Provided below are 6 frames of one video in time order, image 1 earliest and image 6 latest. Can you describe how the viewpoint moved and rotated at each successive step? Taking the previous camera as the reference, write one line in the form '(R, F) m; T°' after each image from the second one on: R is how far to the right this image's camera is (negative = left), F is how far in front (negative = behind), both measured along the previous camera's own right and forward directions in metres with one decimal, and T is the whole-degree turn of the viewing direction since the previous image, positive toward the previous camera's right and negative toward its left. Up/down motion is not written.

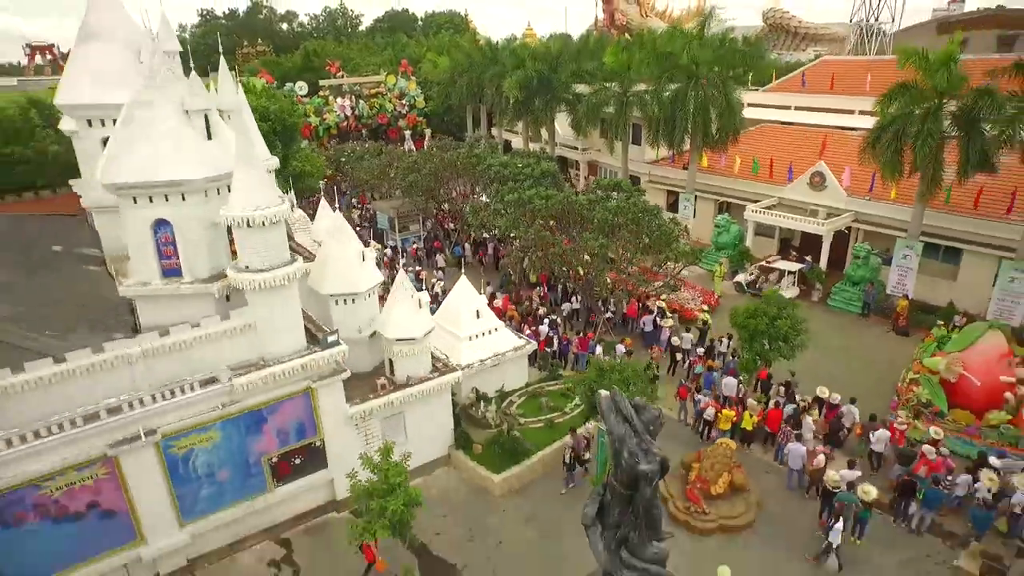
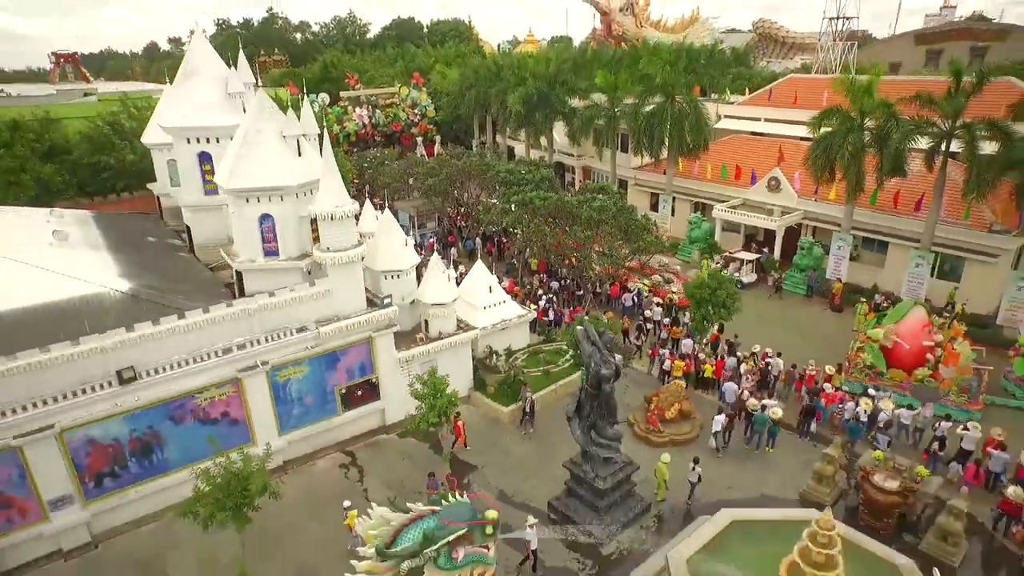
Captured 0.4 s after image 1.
(-0.1, -4.1) m; 0°
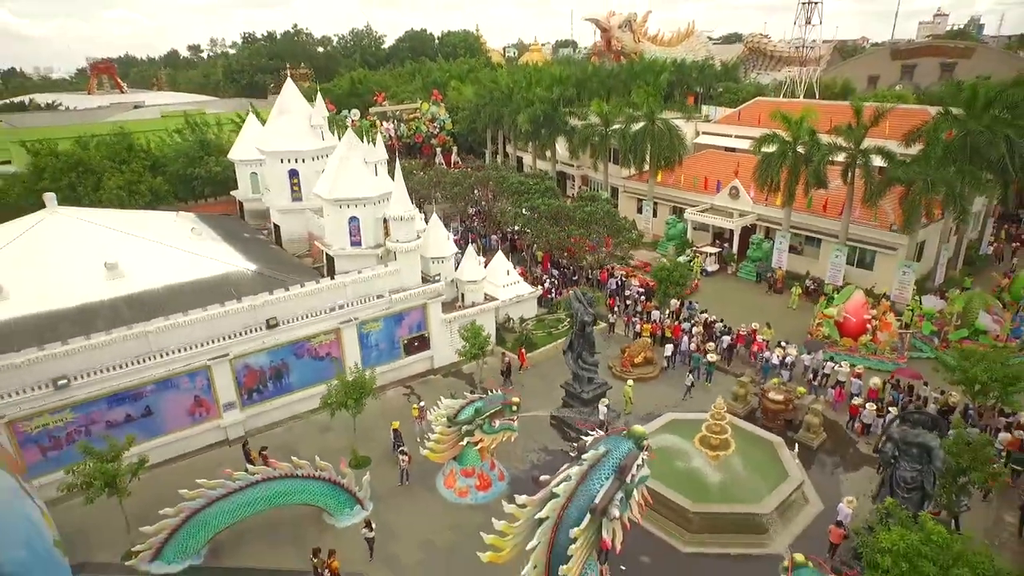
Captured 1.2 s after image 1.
(-0.3, -6.3) m; 0°
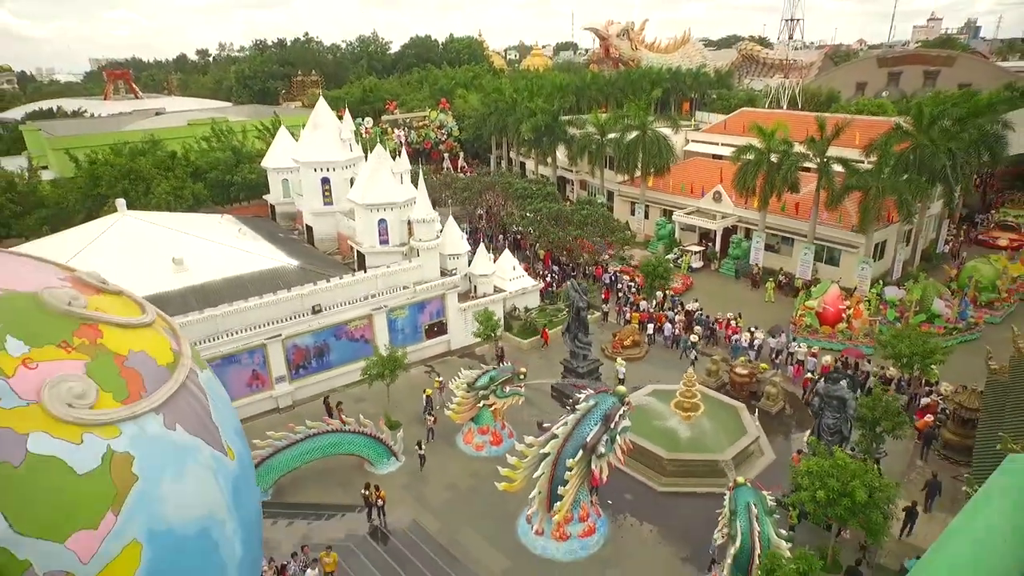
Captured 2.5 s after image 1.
(-0.2, -3.4) m; 0°
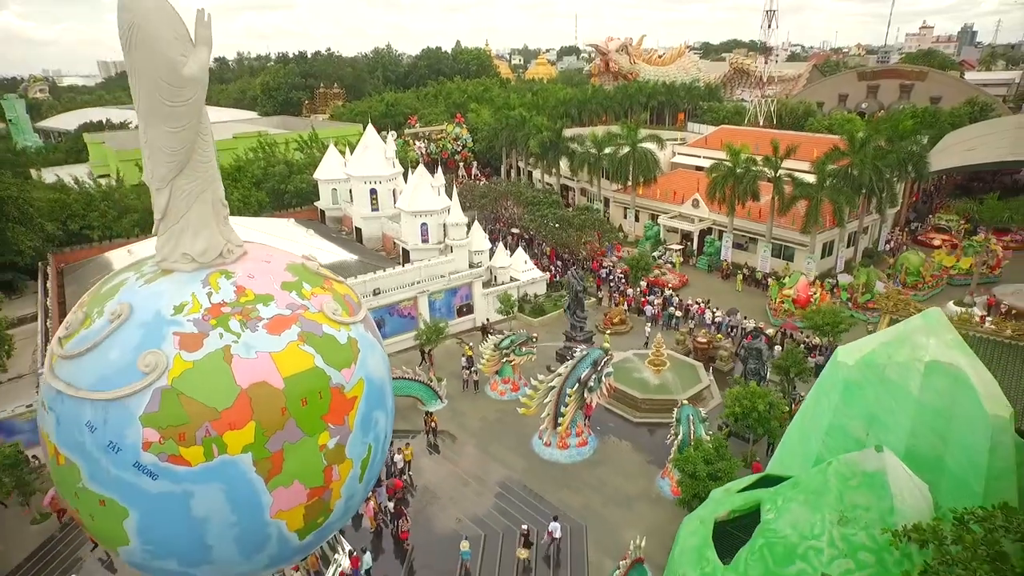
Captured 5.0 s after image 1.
(-0.5, -6.7) m; 0°
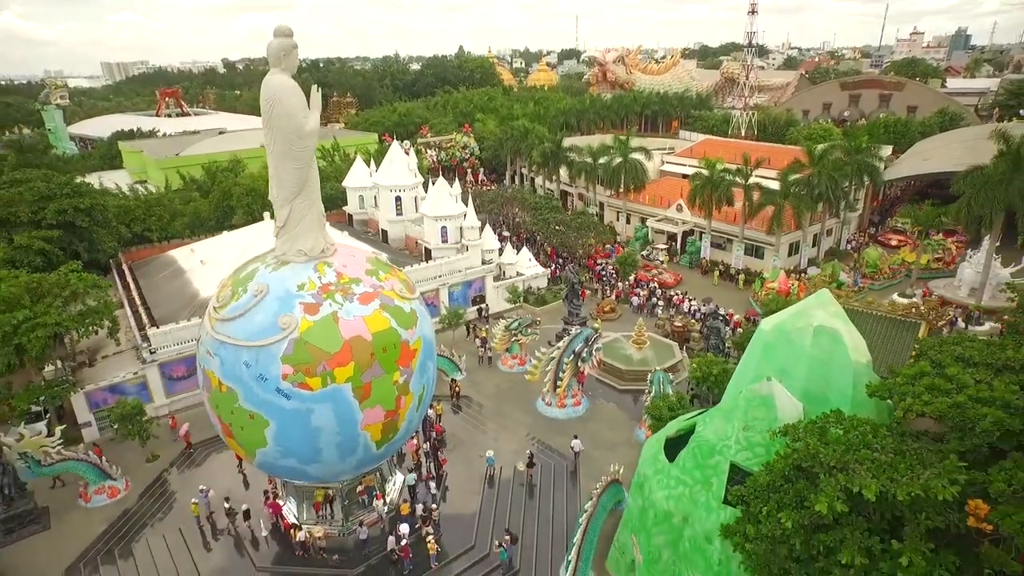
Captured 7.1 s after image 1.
(-0.3, -5.5) m; 0°
